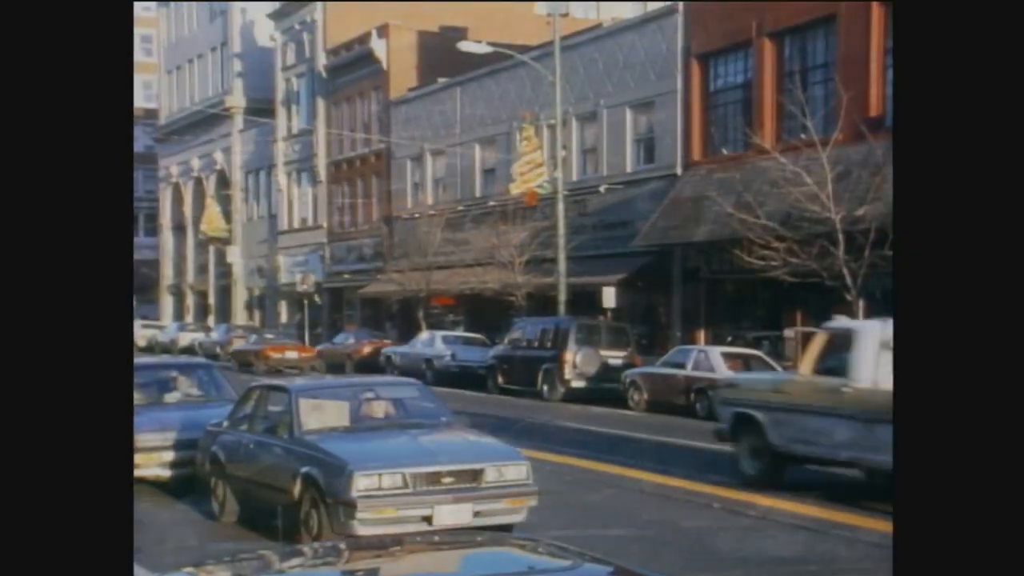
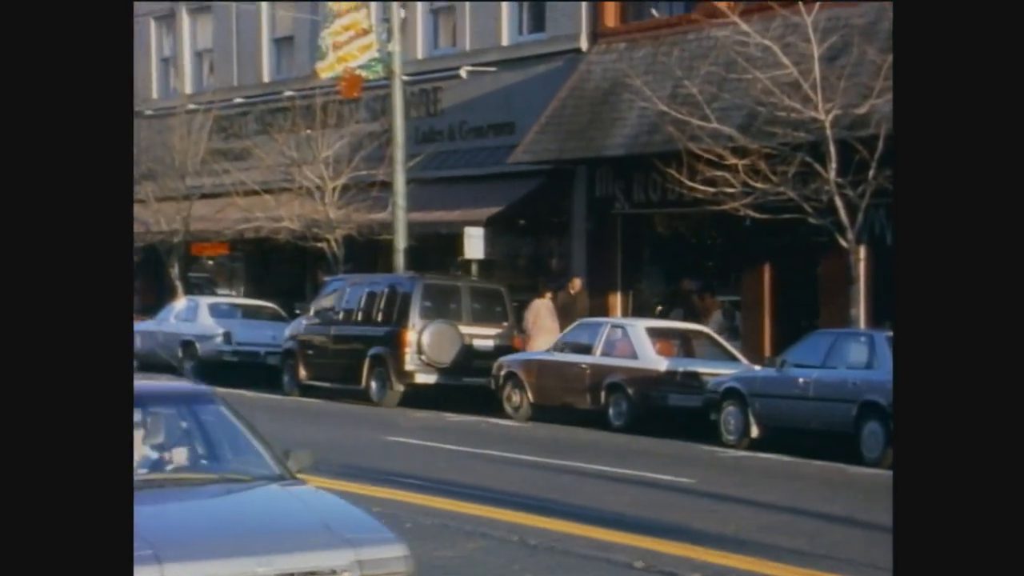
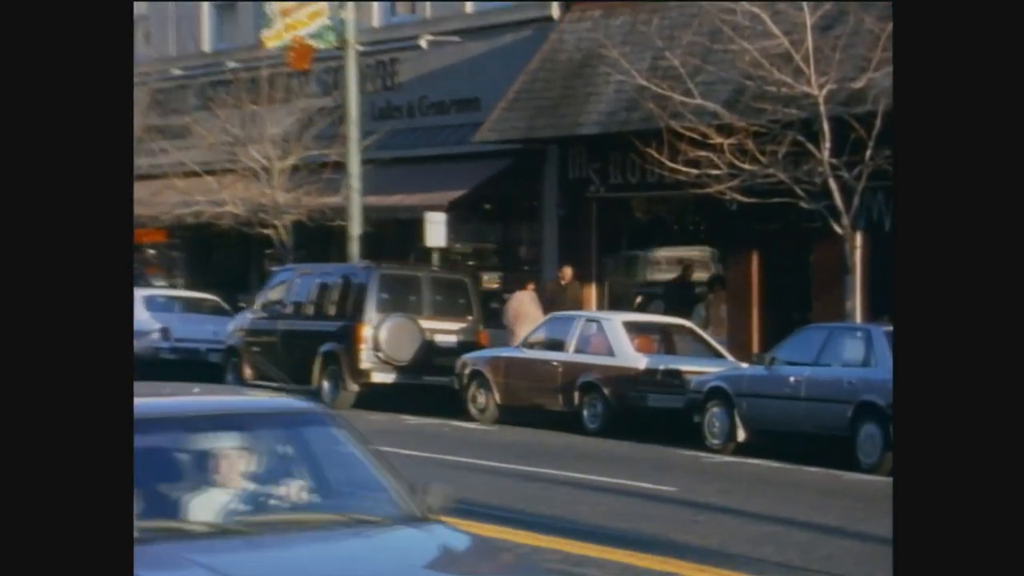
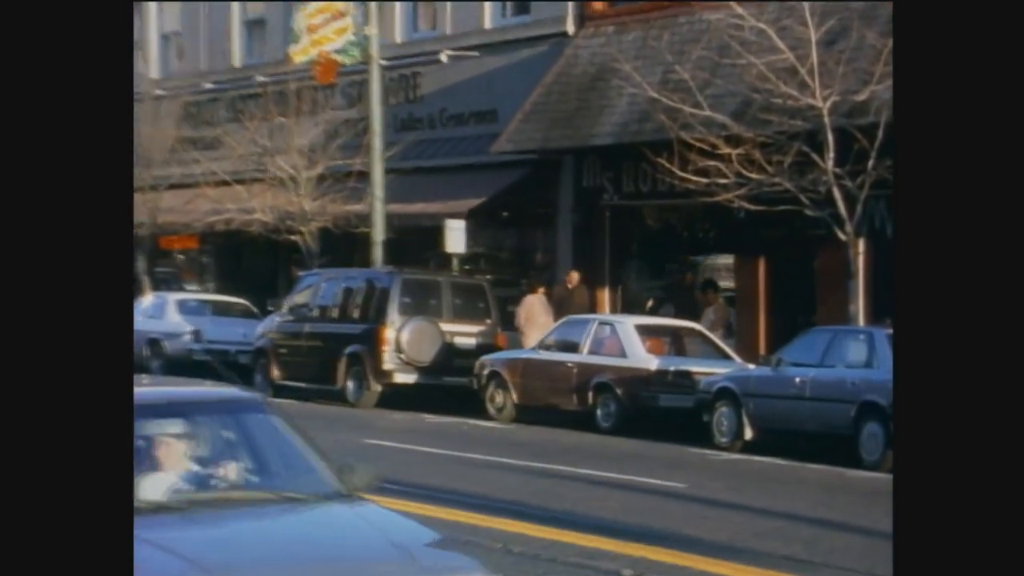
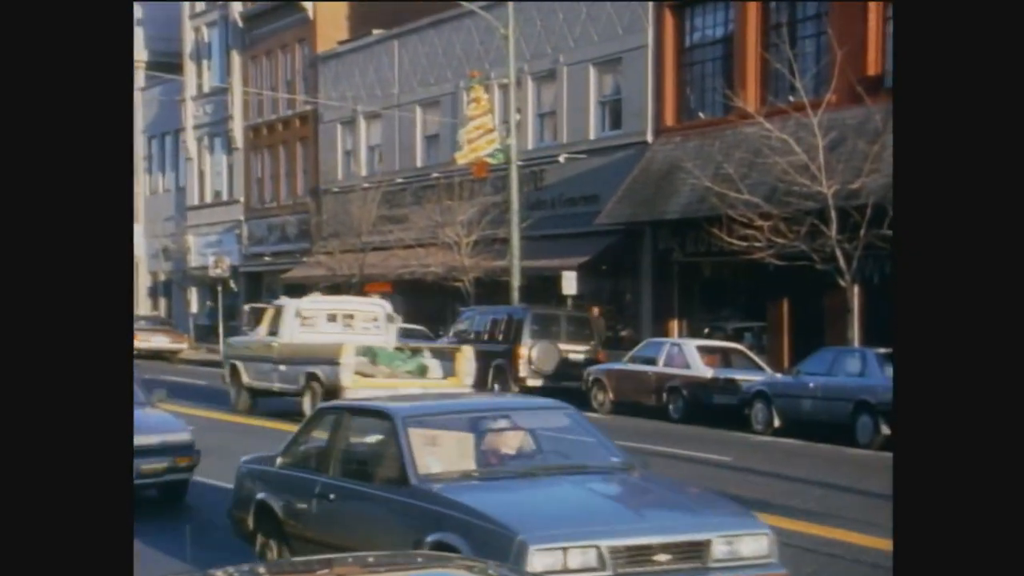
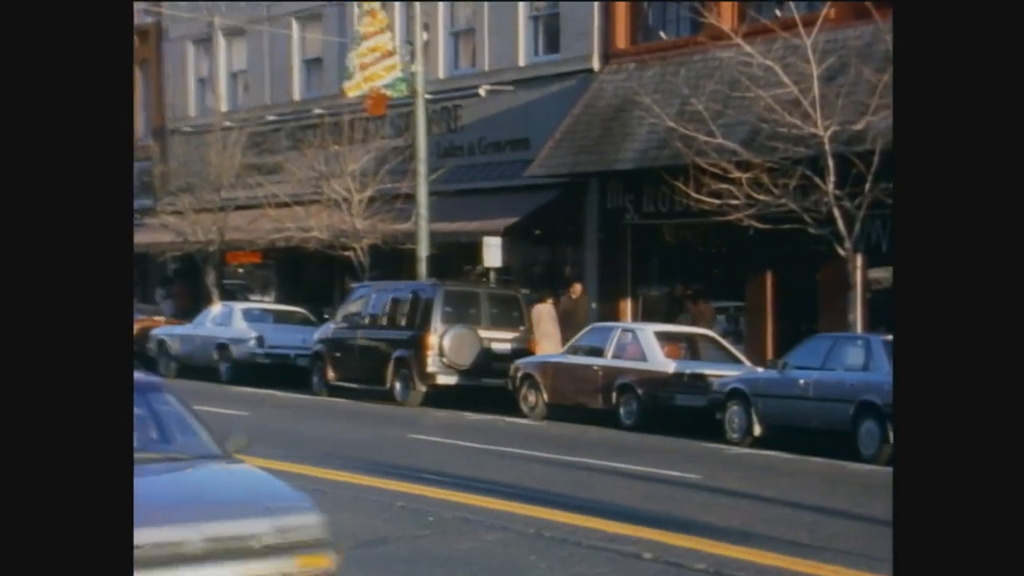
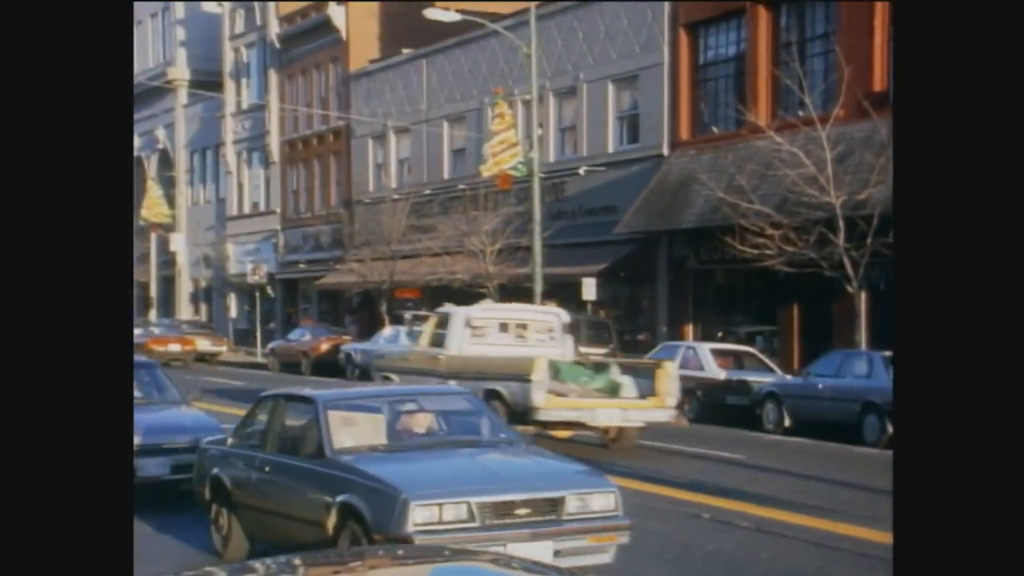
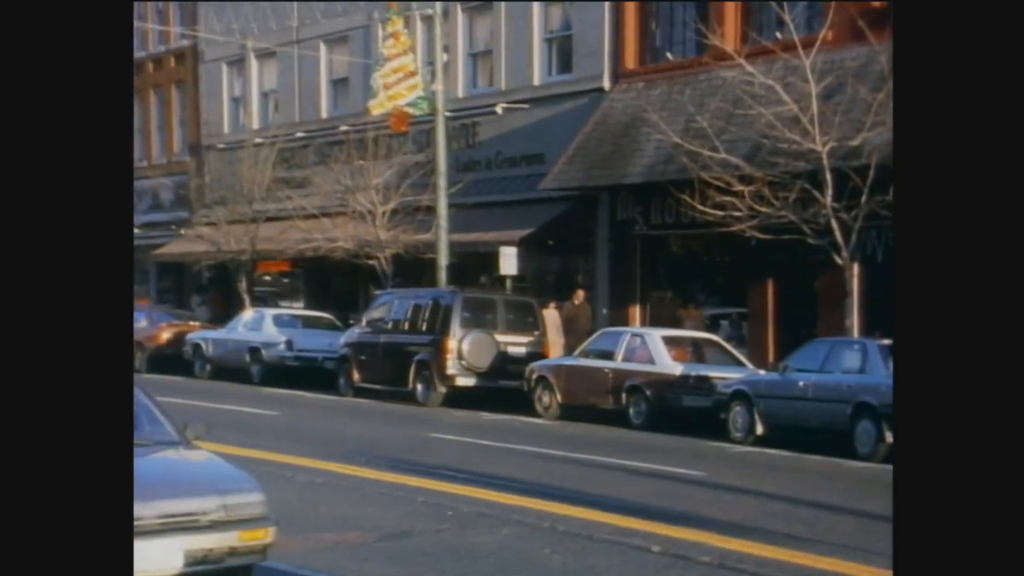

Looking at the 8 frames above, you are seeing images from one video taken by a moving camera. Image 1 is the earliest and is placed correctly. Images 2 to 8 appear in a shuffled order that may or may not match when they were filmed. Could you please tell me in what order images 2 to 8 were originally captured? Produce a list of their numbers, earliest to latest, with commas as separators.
7, 5, 8, 6, 2, 4, 3
